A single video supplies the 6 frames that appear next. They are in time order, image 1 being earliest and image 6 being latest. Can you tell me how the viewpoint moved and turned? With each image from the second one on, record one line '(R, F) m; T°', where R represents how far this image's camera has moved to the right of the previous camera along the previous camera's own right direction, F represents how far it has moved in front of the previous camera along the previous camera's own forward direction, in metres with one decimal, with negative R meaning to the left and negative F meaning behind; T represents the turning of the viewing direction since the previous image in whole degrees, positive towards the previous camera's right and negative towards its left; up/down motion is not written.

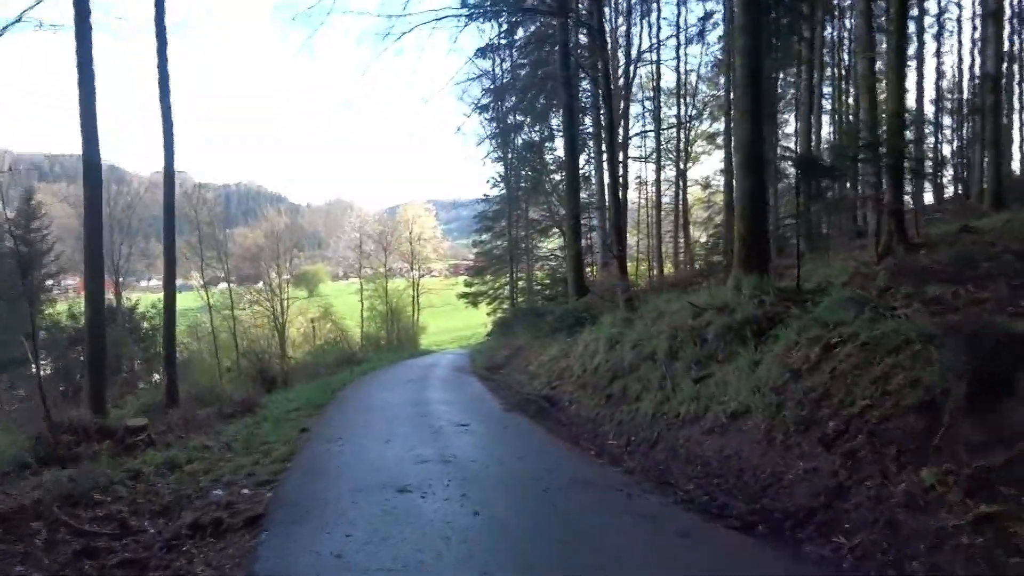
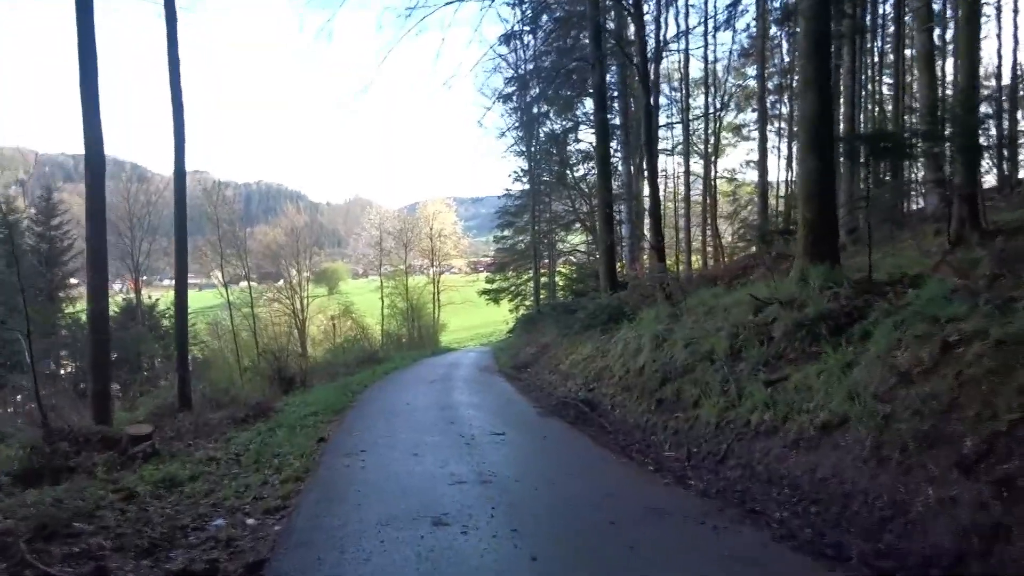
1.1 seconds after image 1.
(-0.2, +1.1) m; -1°
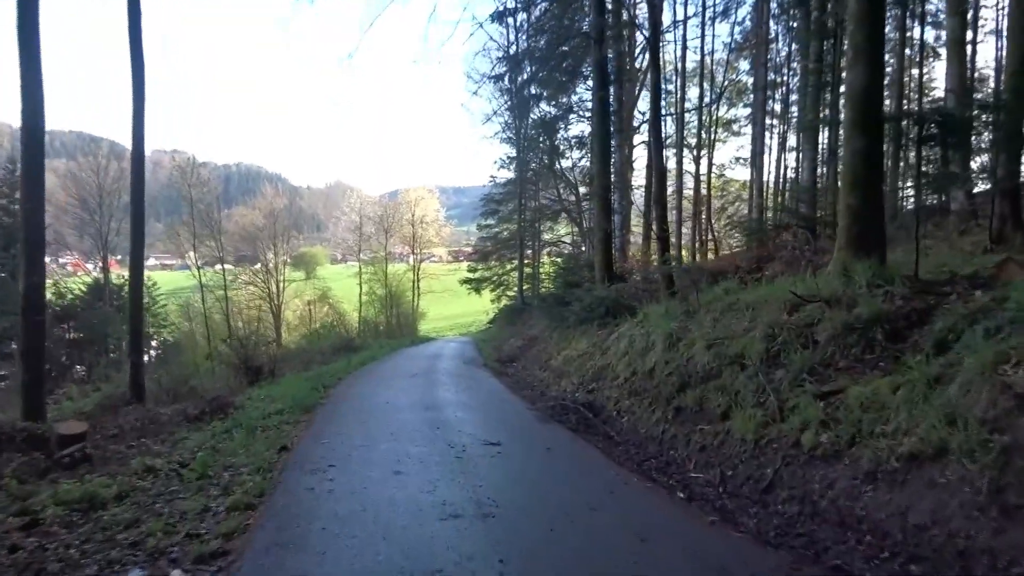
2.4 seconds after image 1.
(-0.2, +1.3) m; +2°
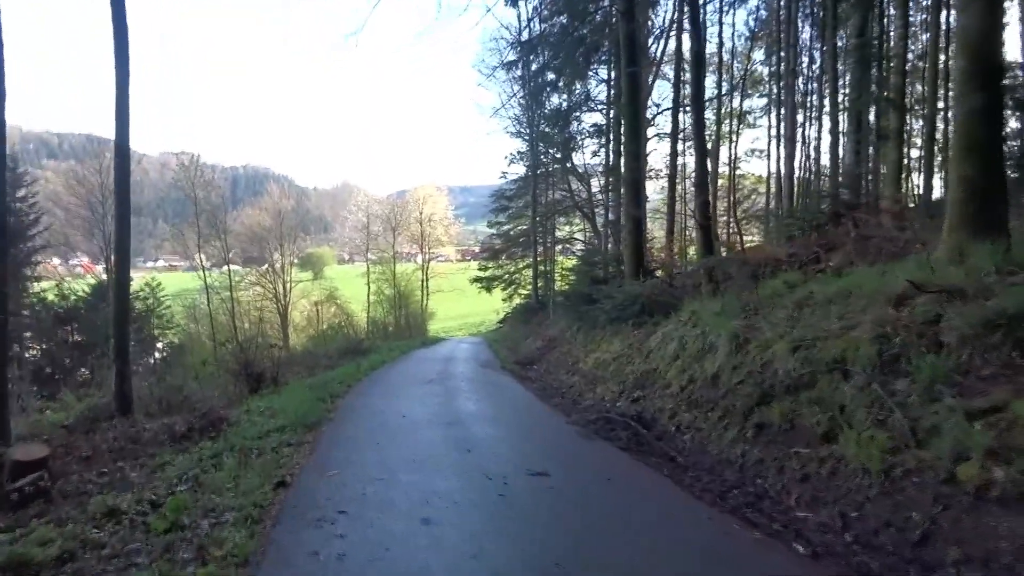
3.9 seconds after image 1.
(-0.3, +1.5) m; -1°
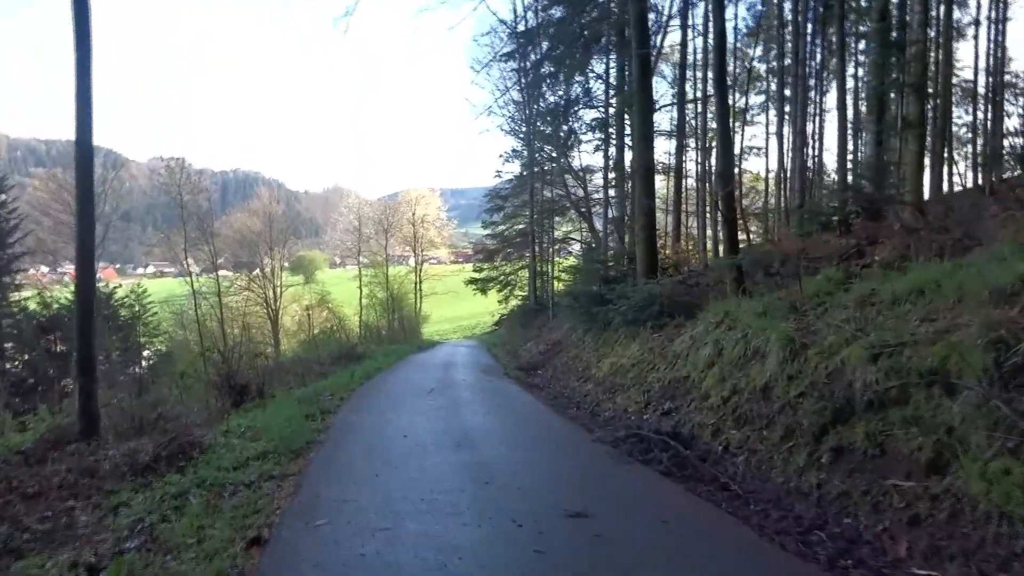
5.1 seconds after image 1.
(-0.2, +1.2) m; +1°
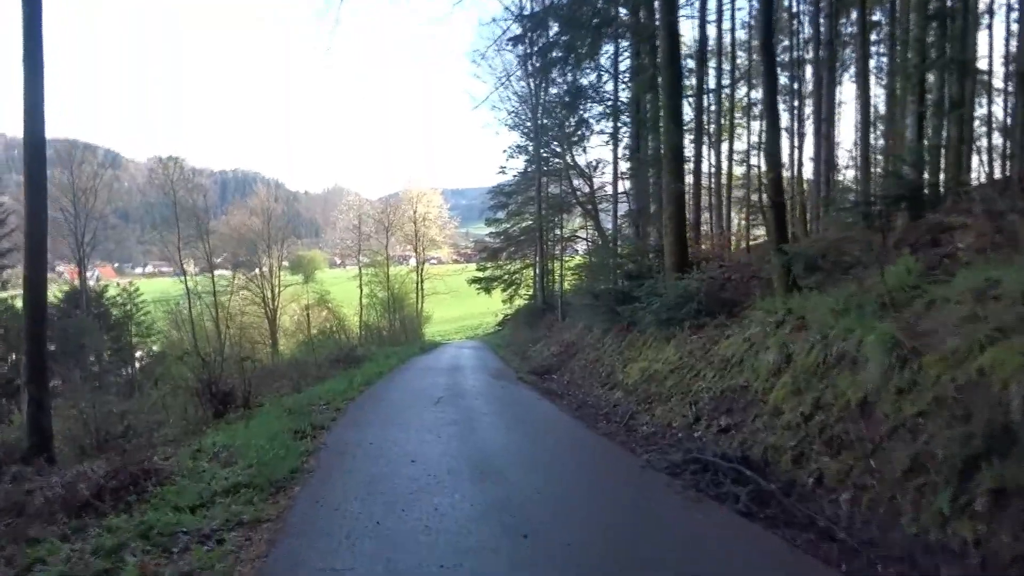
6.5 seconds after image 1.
(-0.3, +1.5) m; 0°
